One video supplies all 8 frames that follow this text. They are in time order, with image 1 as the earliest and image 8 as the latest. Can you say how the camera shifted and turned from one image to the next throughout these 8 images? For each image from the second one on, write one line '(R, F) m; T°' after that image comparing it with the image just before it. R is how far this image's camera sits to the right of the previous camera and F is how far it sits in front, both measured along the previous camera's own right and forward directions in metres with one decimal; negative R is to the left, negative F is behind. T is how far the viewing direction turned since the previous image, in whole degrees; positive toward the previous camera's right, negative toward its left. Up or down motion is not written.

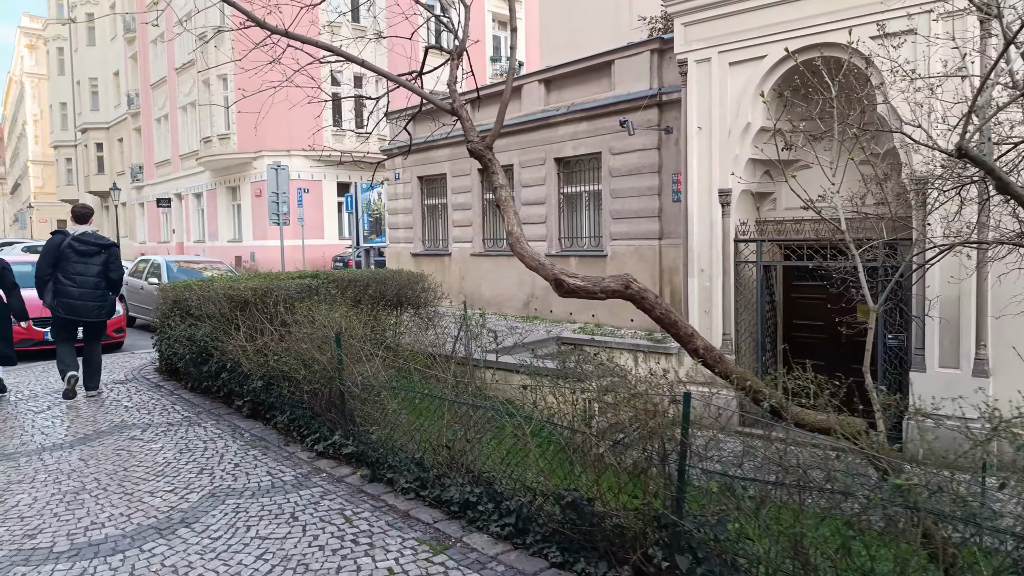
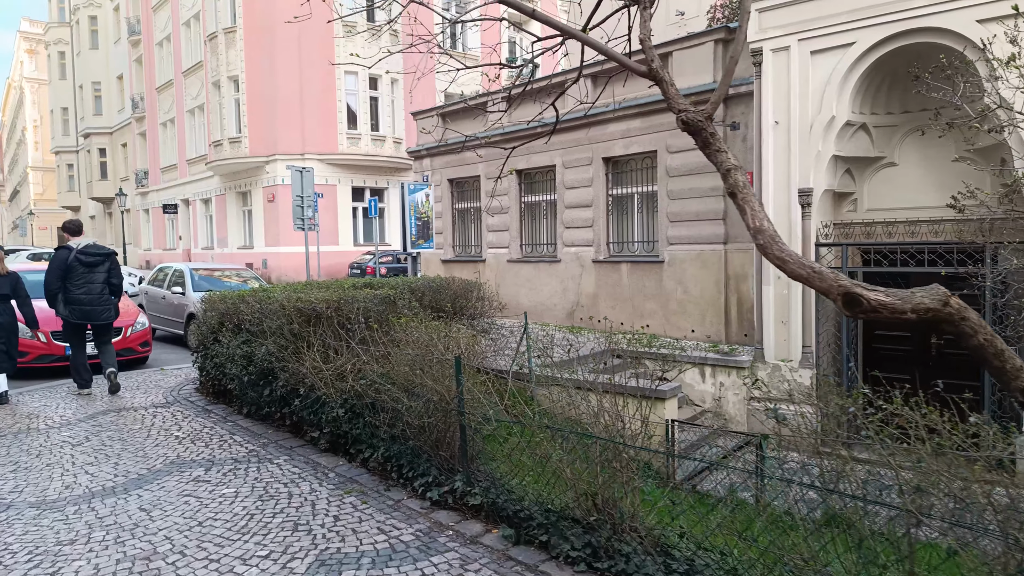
(-0.9, +0.8) m; 0°
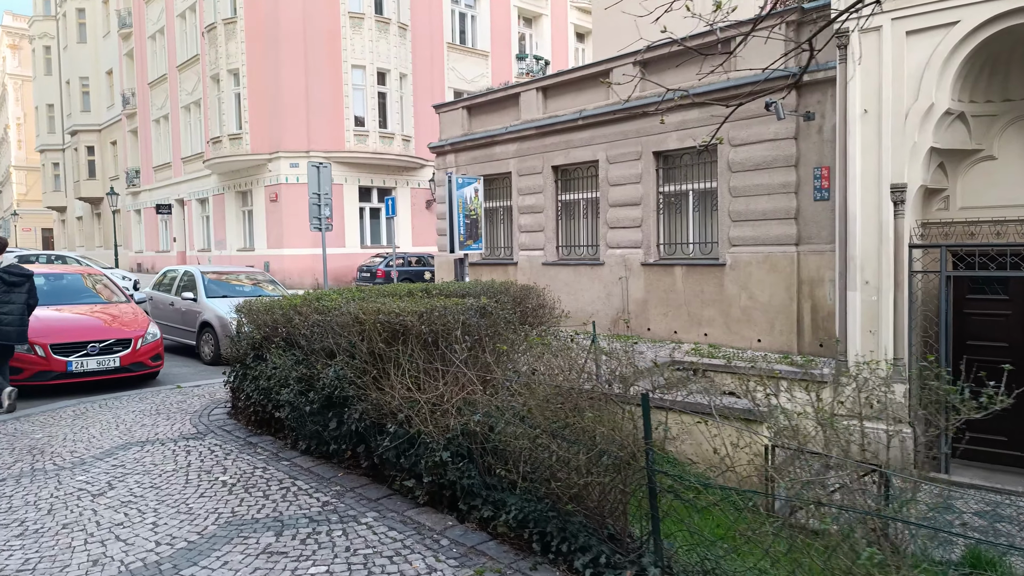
(-0.9, +1.0) m; +1°
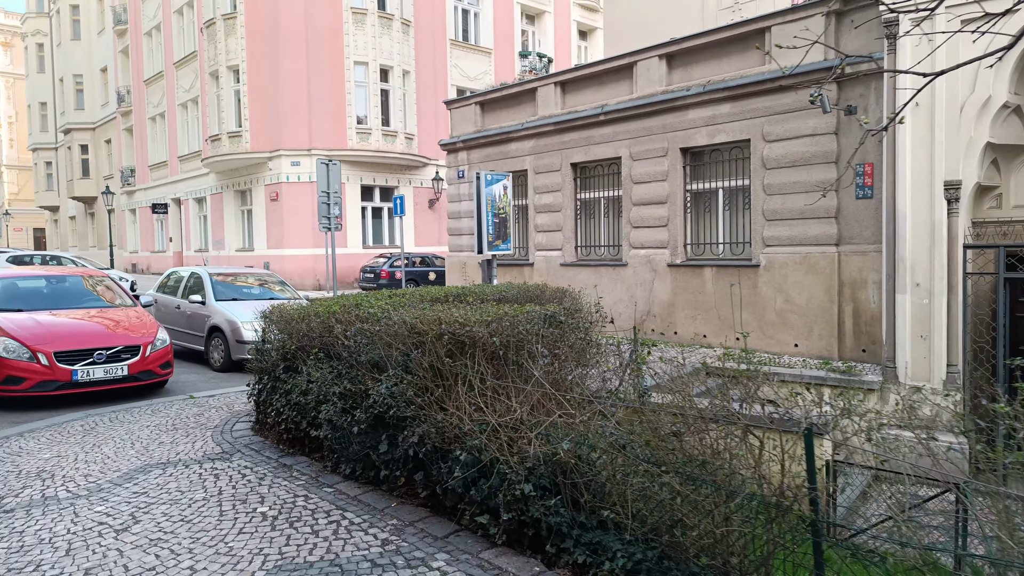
(-0.4, +0.5) m; +1°
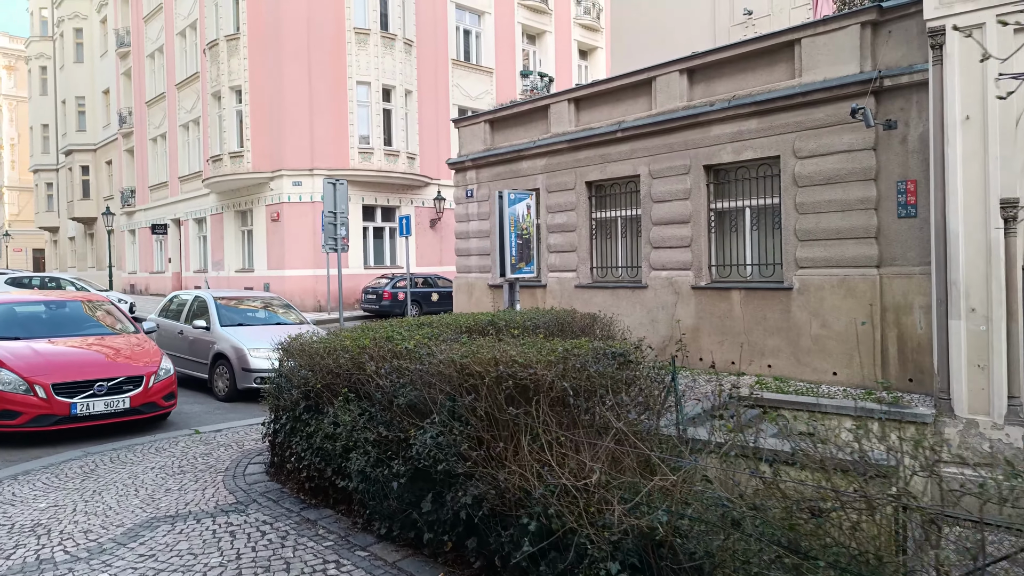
(-0.3, +0.5) m; 0°
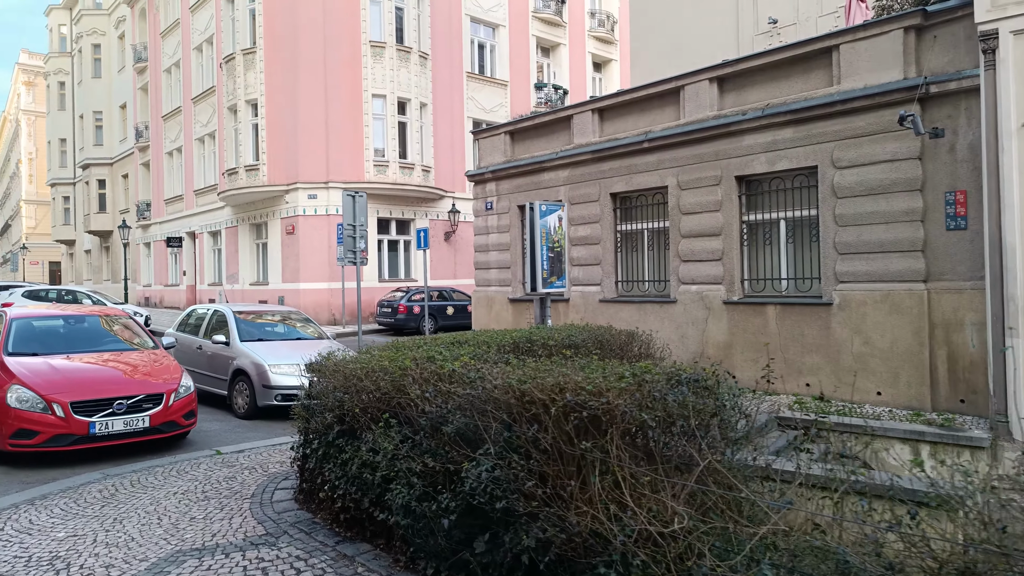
(-0.2, +0.3) m; -1°
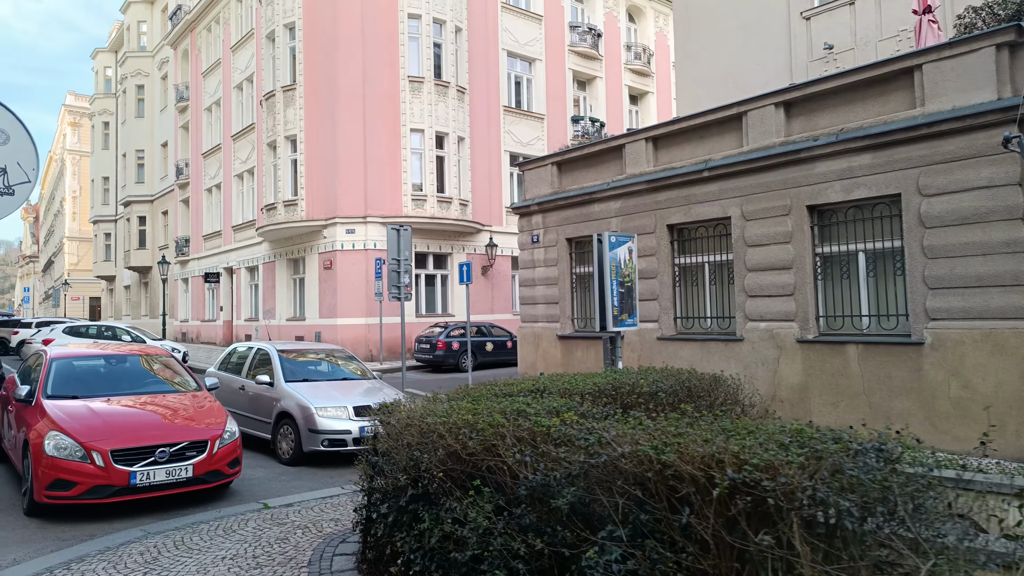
(-0.4, +0.5) m; -2°
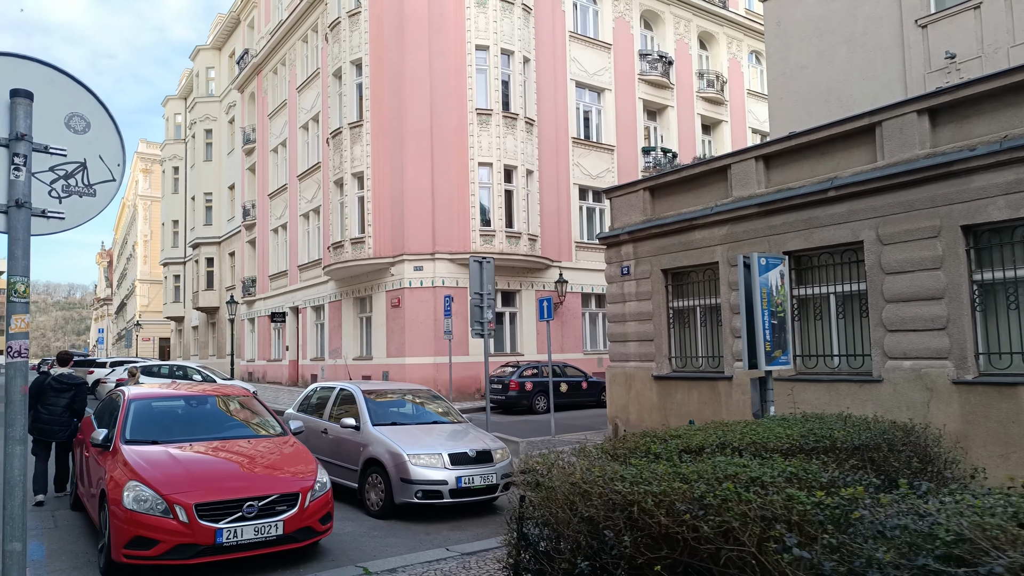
(-0.7, +0.9) m; -4°
